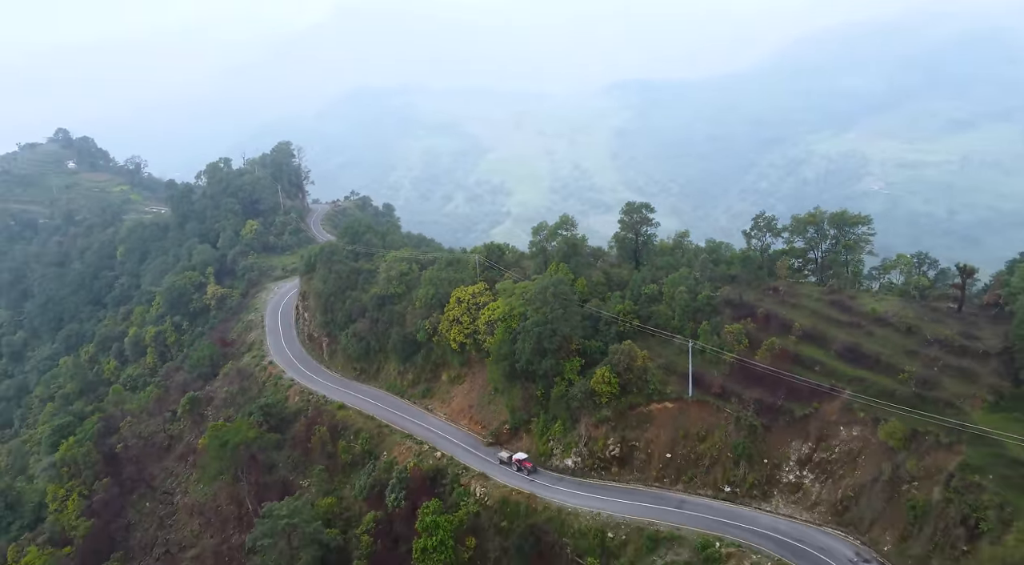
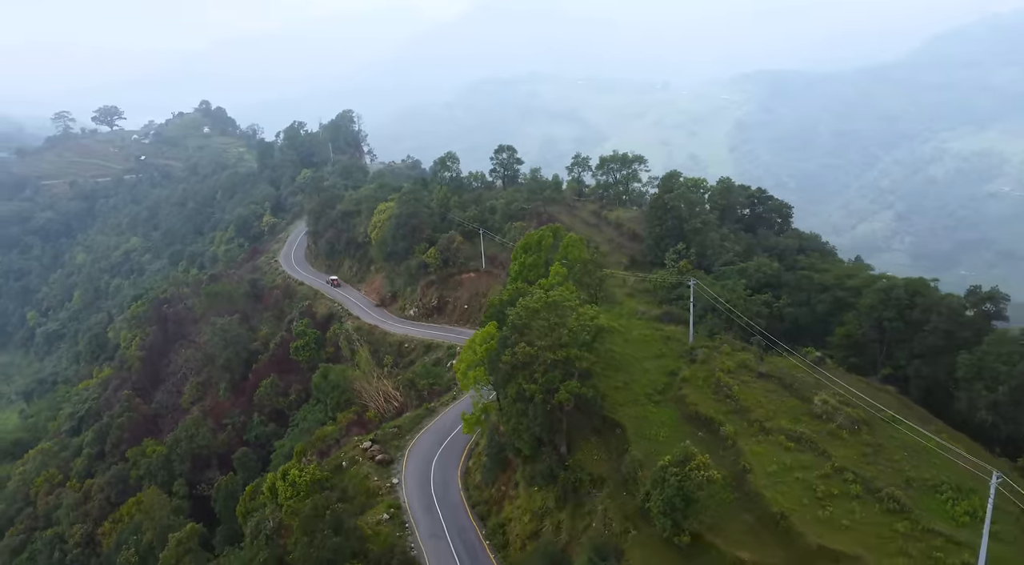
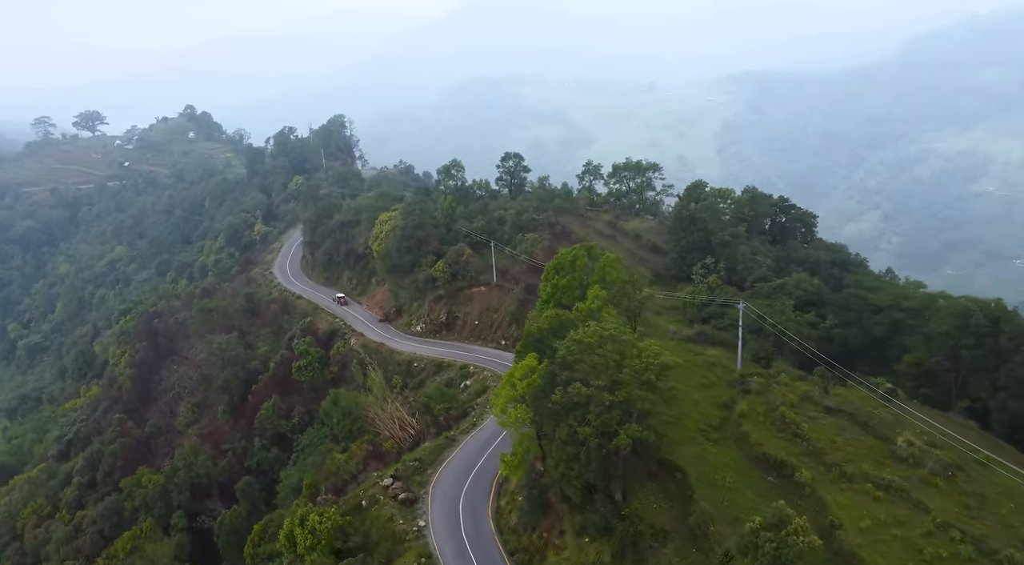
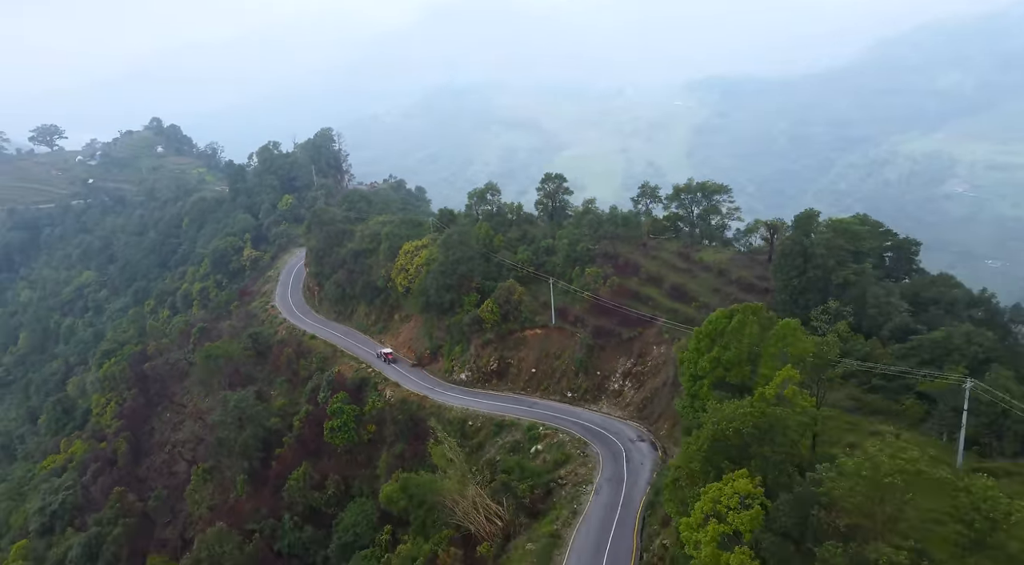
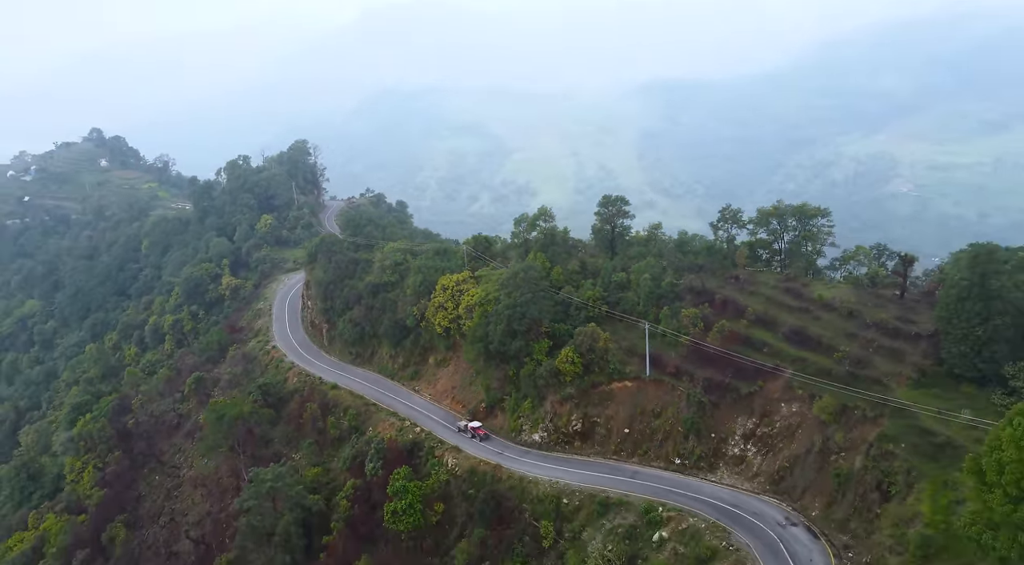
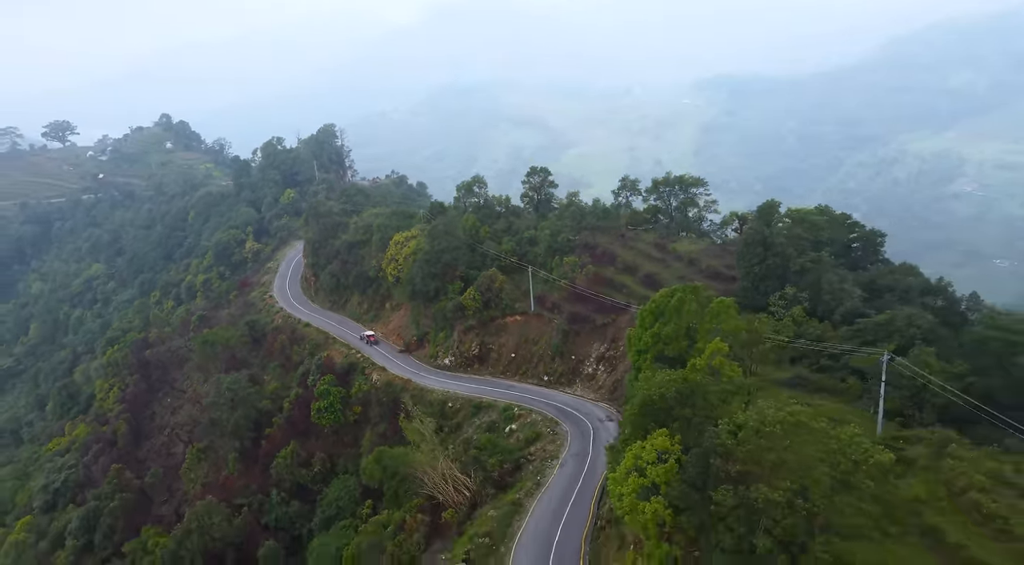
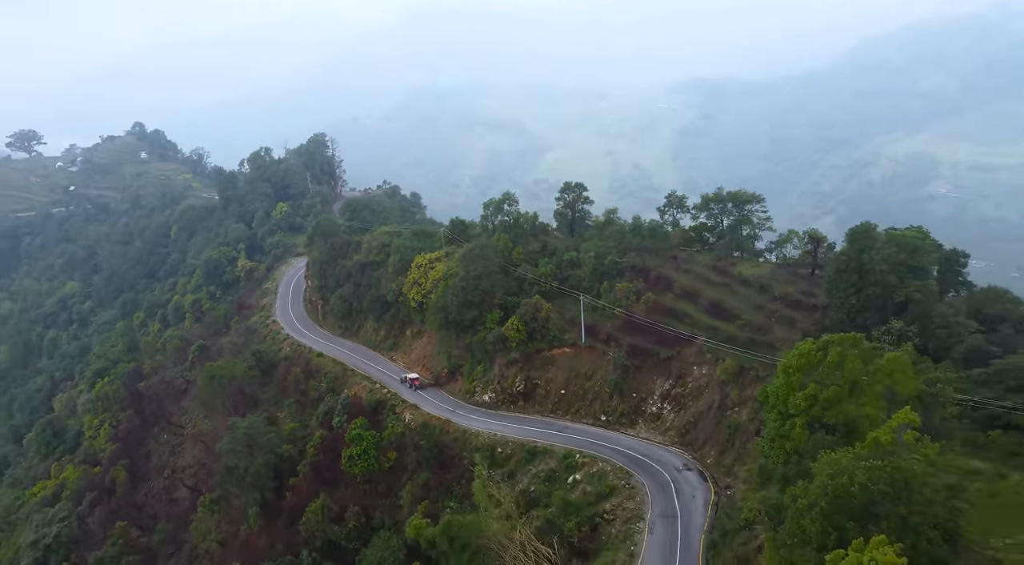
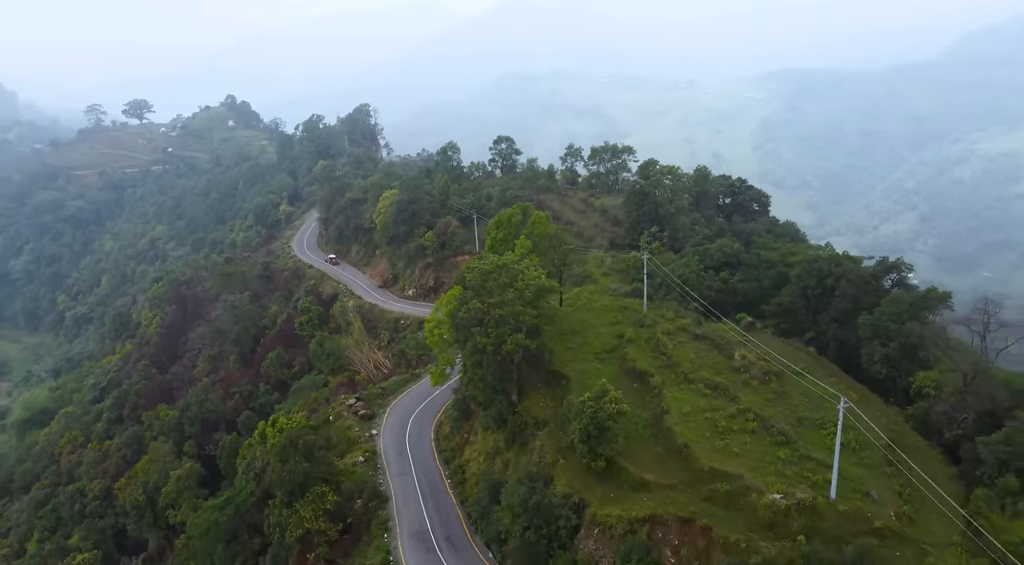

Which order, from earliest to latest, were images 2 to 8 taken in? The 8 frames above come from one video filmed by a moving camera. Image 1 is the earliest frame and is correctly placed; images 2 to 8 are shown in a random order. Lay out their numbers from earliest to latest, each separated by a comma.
5, 7, 4, 6, 3, 2, 8
